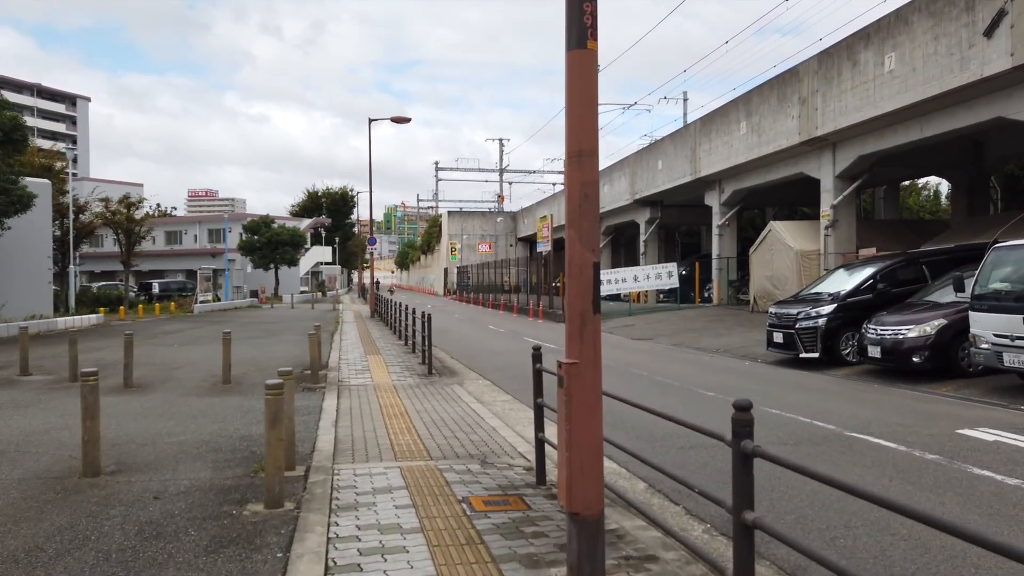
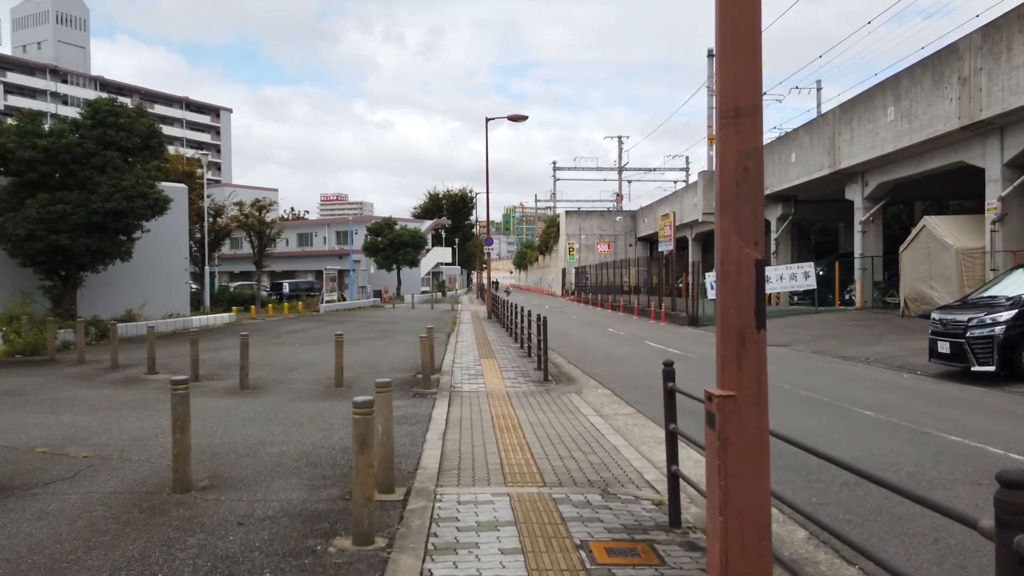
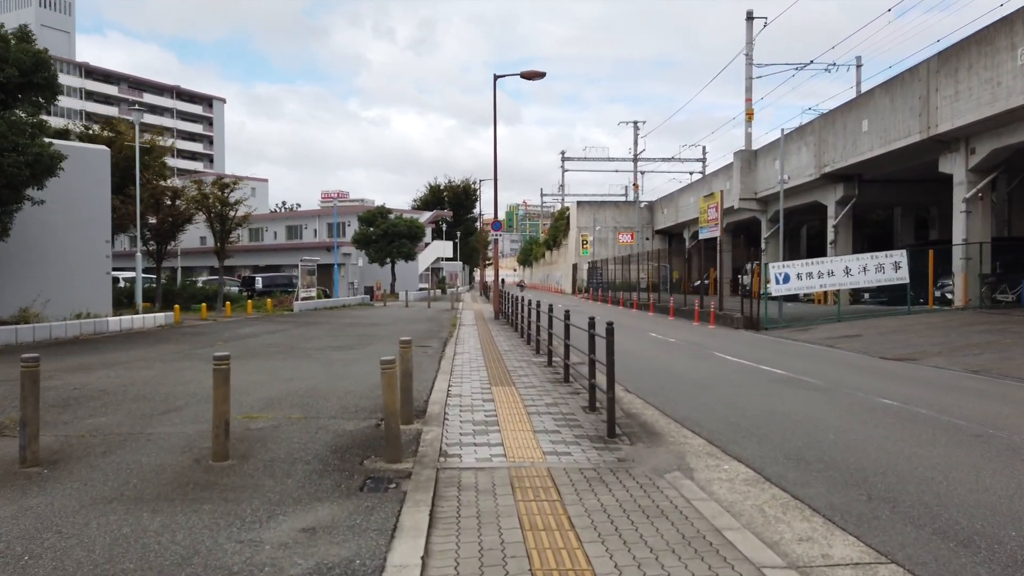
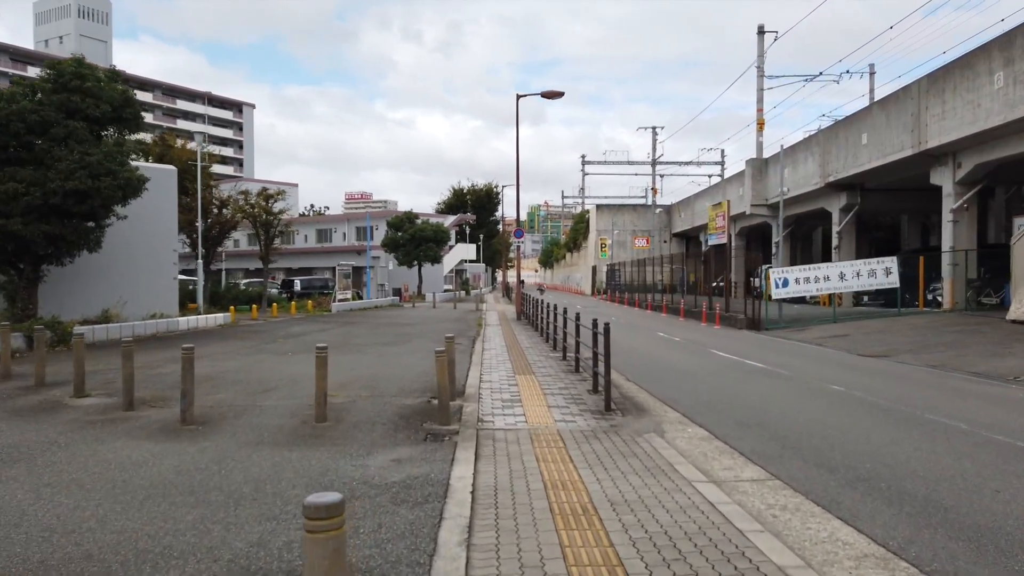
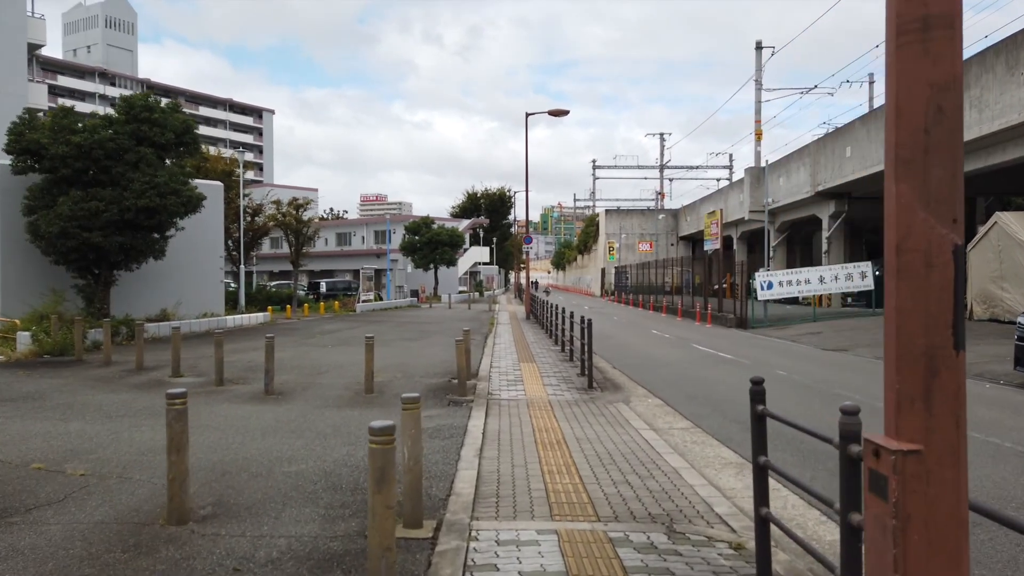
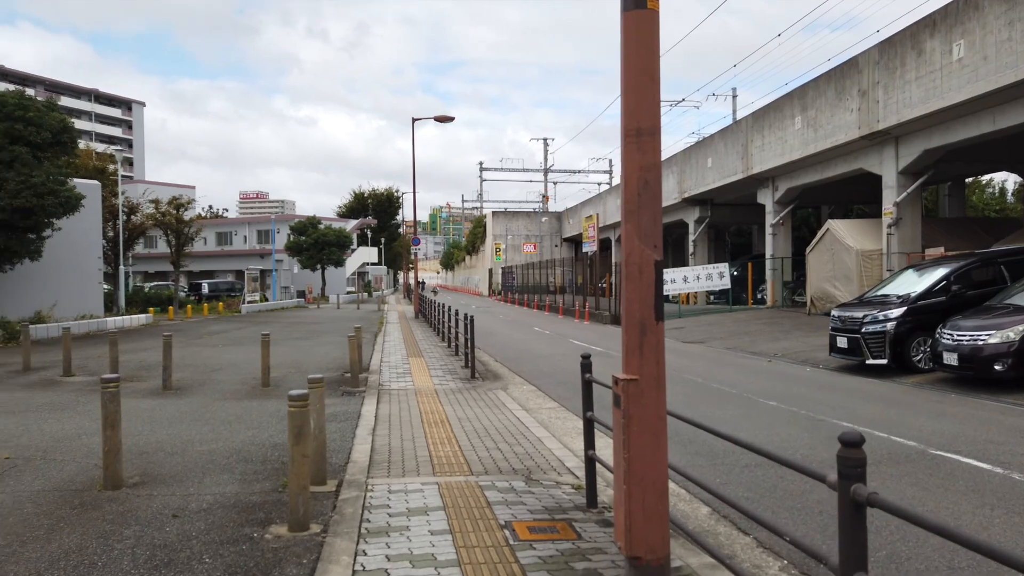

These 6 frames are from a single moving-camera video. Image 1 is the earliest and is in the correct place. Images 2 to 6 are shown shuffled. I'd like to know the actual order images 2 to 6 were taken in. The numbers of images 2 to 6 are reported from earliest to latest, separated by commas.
6, 2, 5, 4, 3
